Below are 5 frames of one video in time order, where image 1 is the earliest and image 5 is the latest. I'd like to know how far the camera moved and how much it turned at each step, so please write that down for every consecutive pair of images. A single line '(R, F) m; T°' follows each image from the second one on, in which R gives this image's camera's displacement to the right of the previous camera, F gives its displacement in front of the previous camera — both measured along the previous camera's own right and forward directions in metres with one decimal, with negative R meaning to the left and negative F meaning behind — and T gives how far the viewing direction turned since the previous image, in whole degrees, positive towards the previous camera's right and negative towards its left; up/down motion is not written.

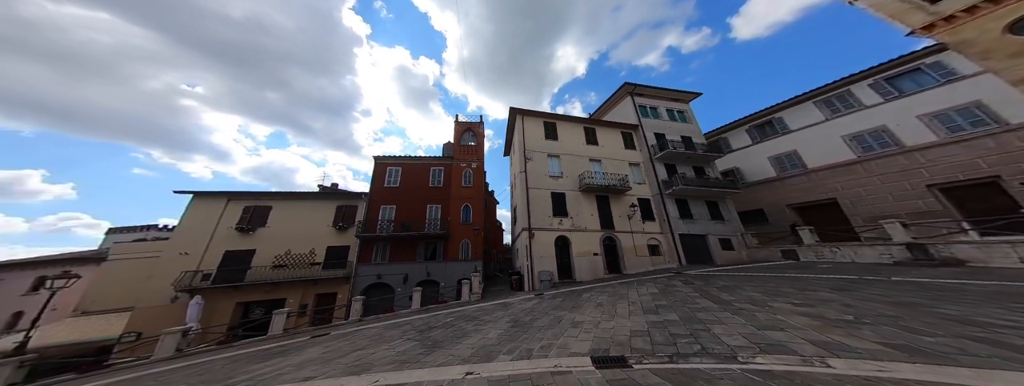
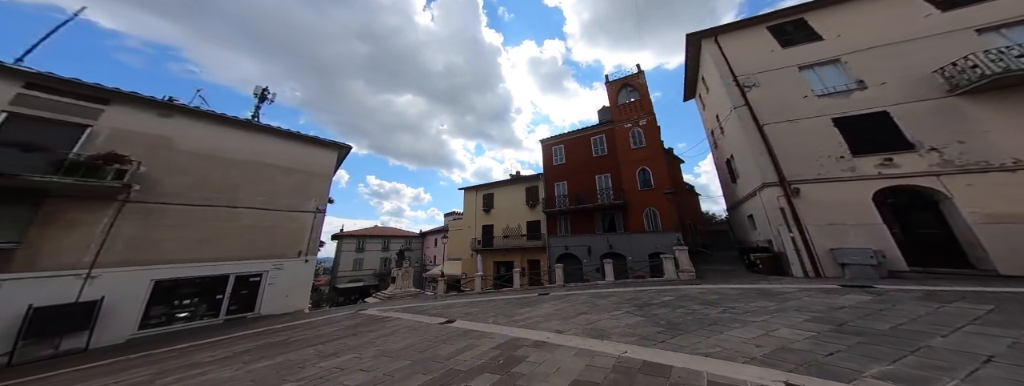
(-0.6, +0.1) m; -33°
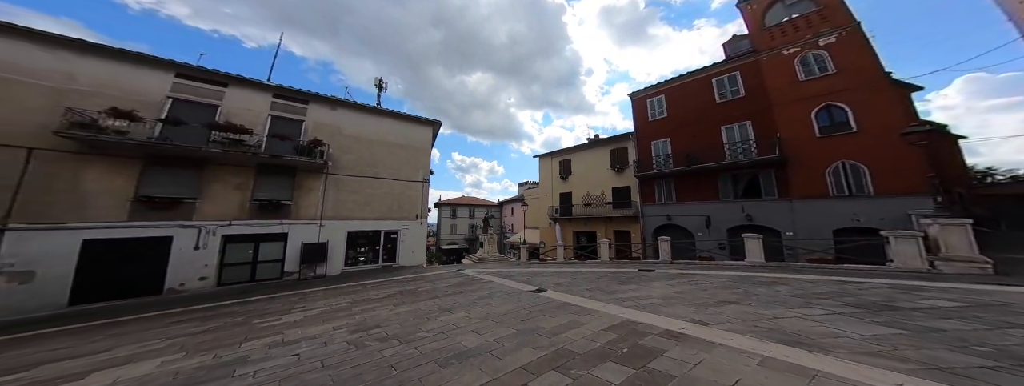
(-0.7, +0.7) m; -15°
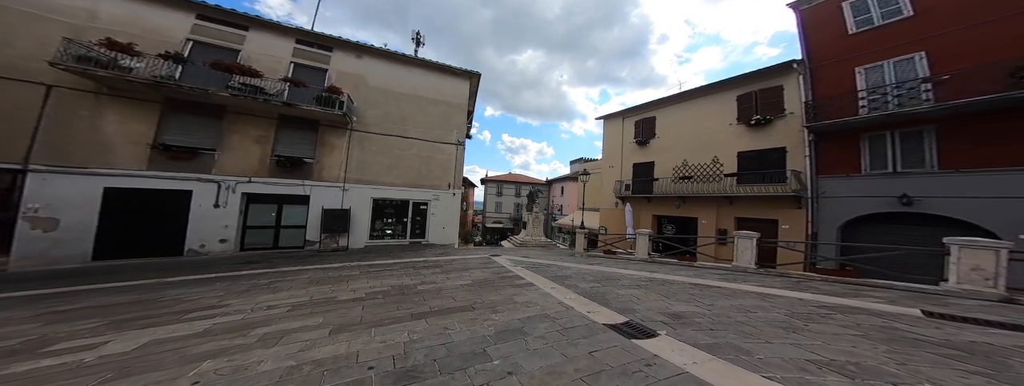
(-0.3, +5.0) m; -11°
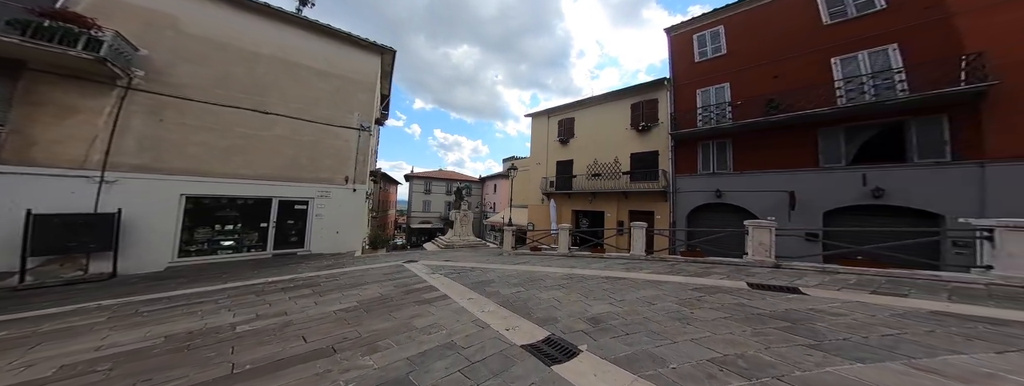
(+0.6, +1.7) m; +18°
